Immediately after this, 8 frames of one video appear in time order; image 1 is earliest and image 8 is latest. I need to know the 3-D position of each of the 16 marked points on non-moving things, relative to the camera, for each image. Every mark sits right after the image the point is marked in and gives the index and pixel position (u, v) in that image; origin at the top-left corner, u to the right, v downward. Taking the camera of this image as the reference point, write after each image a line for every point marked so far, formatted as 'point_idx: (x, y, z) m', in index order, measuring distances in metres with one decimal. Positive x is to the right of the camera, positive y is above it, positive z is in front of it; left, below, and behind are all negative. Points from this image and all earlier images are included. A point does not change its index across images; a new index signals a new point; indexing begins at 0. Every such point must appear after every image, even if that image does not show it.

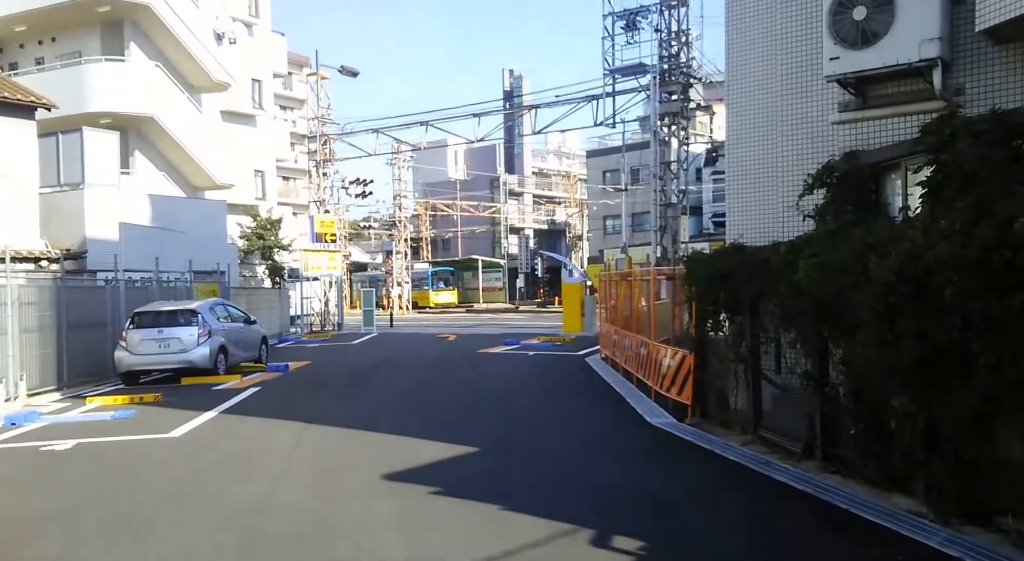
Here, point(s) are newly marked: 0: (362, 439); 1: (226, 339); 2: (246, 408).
0: (-1.8, -2.1, +10.0) m
1: (-6.1, -1.3, +16.8) m
2: (-4.4, -2.2, +13.3) m
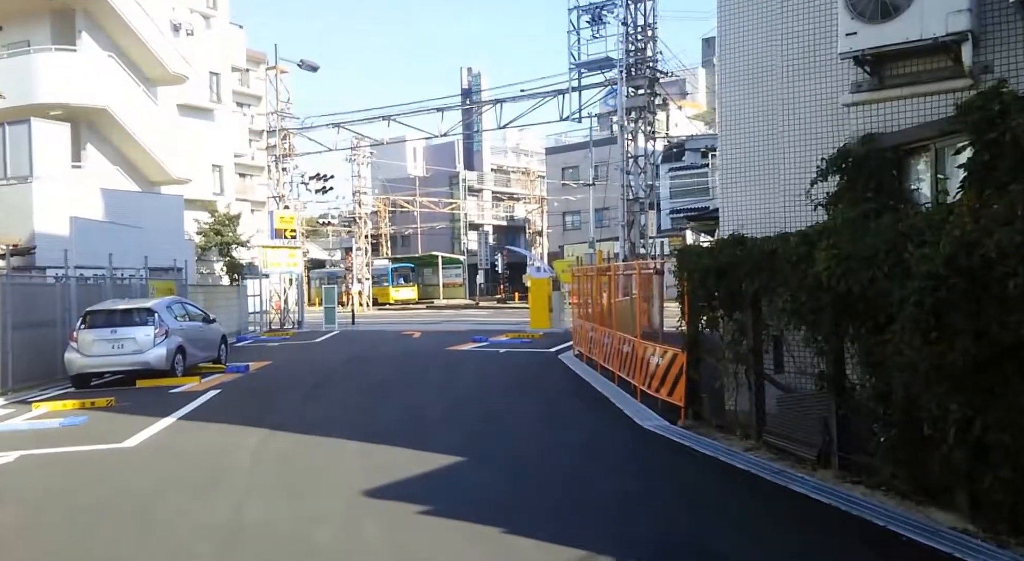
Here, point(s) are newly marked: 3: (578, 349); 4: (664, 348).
0: (-2.0, -2.0, +9.3) m
1: (-6.6, -1.2, +15.9) m
2: (-4.7, -2.1, +12.5) m
3: (+1.7, -1.7, +20.1) m
4: (+2.5, -1.1, +11.8) m
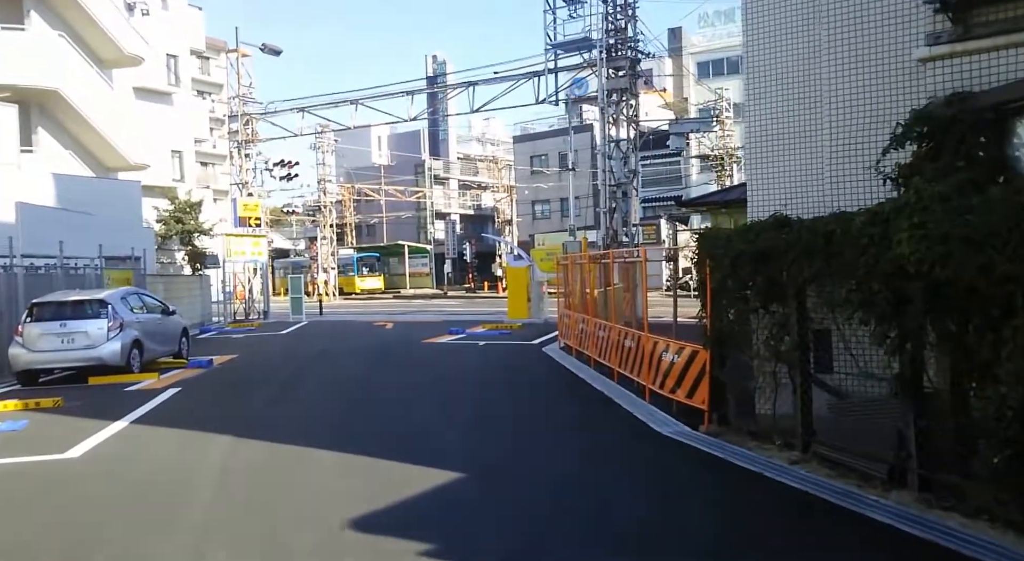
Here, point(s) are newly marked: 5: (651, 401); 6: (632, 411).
0: (-2.0, -1.9, +8.2) m
1: (-6.9, -1.0, +14.6) m
2: (-4.9, -1.9, +11.2) m
3: (+1.3, -1.5, +19.1) m
4: (+2.4, -0.9, +10.9) m
5: (+2.1, -1.9, +11.9) m
6: (+1.9, -1.9, +11.4) m
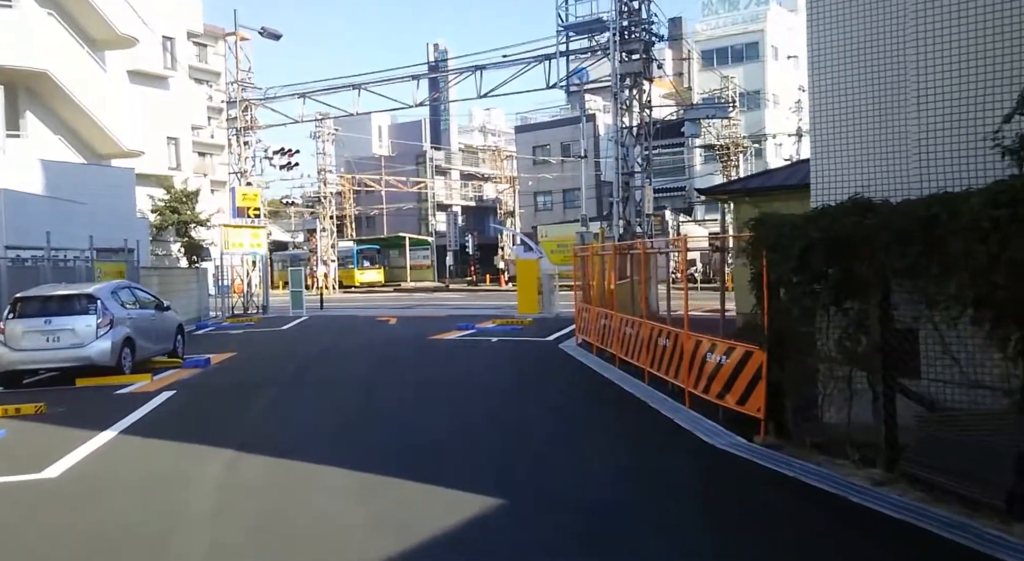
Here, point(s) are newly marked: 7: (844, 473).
0: (-1.7, -1.8, +7.2) m
1: (-6.5, -0.9, +13.6) m
2: (-4.5, -1.9, +10.2) m
3: (+1.6, -1.3, +18.1) m
4: (+2.8, -0.8, +9.9) m
5: (+2.5, -1.8, +11.0) m
6: (+2.2, -1.8, +10.4) m
7: (+3.3, -1.9, +7.9) m
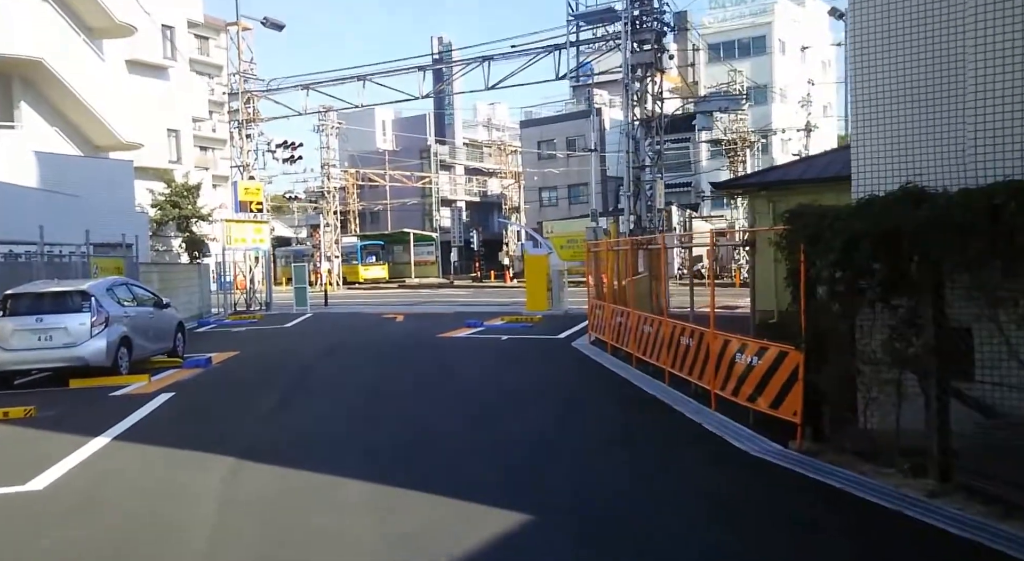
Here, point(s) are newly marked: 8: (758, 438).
0: (-1.5, -1.8, +6.6) m
1: (-6.3, -0.8, +13.0) m
2: (-4.3, -1.8, +9.7) m
3: (+1.8, -1.2, +17.5) m
4: (+3.0, -0.8, +9.3) m
5: (+2.7, -1.7, +10.4) m
6: (+2.4, -1.8, +9.8) m
7: (+3.5, -1.9, +7.3) m
8: (+2.8, -1.8, +9.0) m
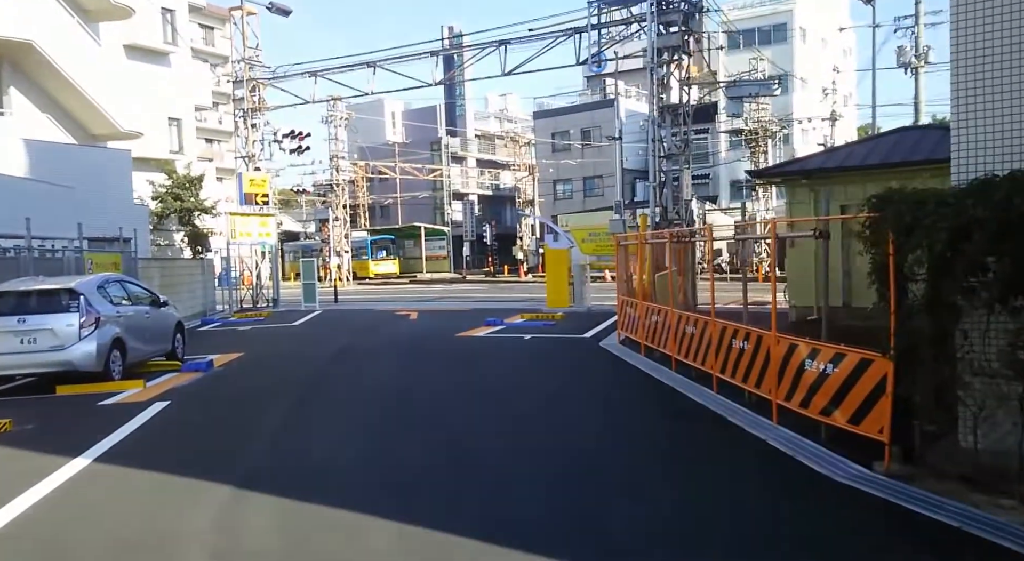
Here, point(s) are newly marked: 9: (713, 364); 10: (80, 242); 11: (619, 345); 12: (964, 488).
0: (-1.1, -1.8, +5.5) m
1: (-5.9, -0.7, +11.9) m
2: (-3.9, -1.8, +8.6) m
3: (+2.3, -1.1, +16.3) m
4: (+3.4, -0.7, +8.1) m
5: (+3.1, -1.7, +9.2) m
6: (+2.8, -1.7, +8.6) m
7: (+3.9, -1.9, +6.1) m
8: (+3.2, -1.8, +7.8) m
9: (+2.9, -1.2, +11.4) m
10: (-9.5, +0.8, +17.4) m
11: (+2.2, -1.3, +16.0) m
12: (+3.9, -1.8, +6.8) m
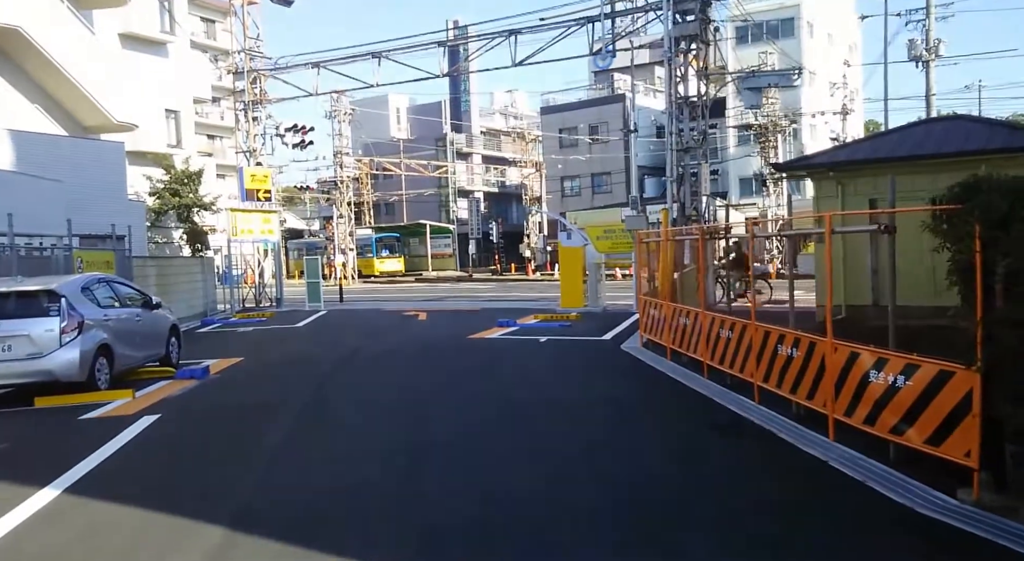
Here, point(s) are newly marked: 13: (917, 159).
0: (-0.8, -1.8, +4.5) m
1: (-5.6, -0.8, +11.0) m
2: (-3.6, -1.8, +7.6) m
3: (+2.6, -1.1, +15.4) m
4: (+3.6, -0.7, +7.2) m
5: (+3.4, -1.7, +8.2) m
6: (+3.1, -1.7, +7.6) m
7: (+4.2, -1.9, +5.1) m
8: (+3.5, -1.8, +6.9) m
9: (+3.1, -1.2, +10.4) m
10: (-9.2, +0.8, +16.5) m
11: (+2.5, -1.3, +15.1) m
12: (+4.2, -1.8, +5.8) m
13: (+7.2, +2.2, +14.0) m
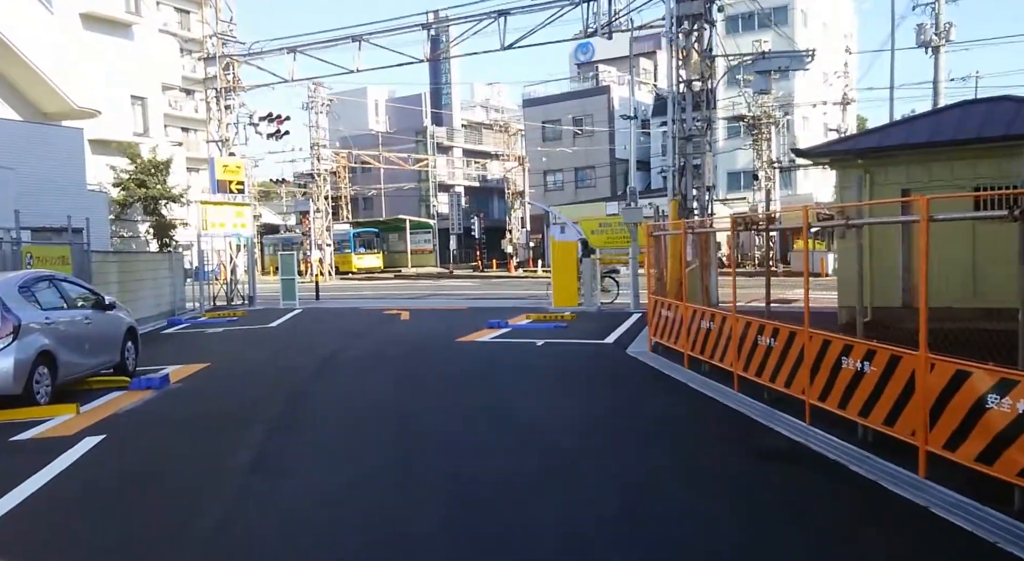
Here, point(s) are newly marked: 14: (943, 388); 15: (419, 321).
0: (-0.6, -1.8, +3.3) m
1: (-5.6, -0.7, +9.6) m
2: (-3.5, -1.8, +6.3) m
3: (+2.5, -1.0, +14.2) m
4: (+3.8, -0.7, +6.0) m
5: (+3.5, -1.7, +7.1) m
6: (+3.2, -1.7, +6.5) m
7: (+4.4, -1.9, +4.0) m
8: (+3.6, -1.8, +5.7) m
9: (+3.2, -1.2, +9.2) m
10: (-9.4, +0.9, +15.0) m
11: (+2.4, -1.3, +13.9) m
12: (+4.4, -1.8, +4.7) m
13: (+7.1, +2.2, +12.9) m
14: (+3.5, -0.8, +6.7) m
15: (-2.2, -1.0, +19.6) m
